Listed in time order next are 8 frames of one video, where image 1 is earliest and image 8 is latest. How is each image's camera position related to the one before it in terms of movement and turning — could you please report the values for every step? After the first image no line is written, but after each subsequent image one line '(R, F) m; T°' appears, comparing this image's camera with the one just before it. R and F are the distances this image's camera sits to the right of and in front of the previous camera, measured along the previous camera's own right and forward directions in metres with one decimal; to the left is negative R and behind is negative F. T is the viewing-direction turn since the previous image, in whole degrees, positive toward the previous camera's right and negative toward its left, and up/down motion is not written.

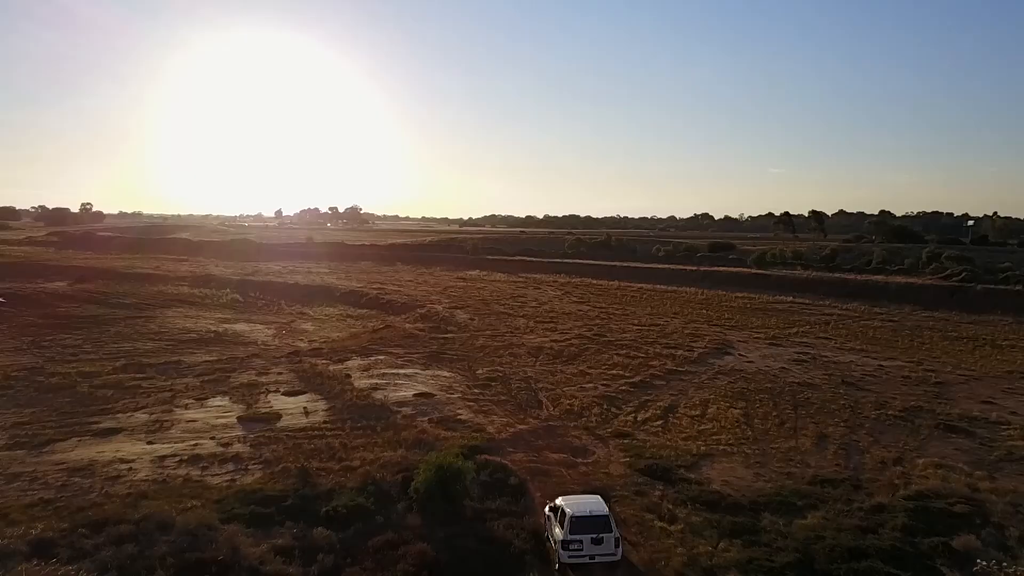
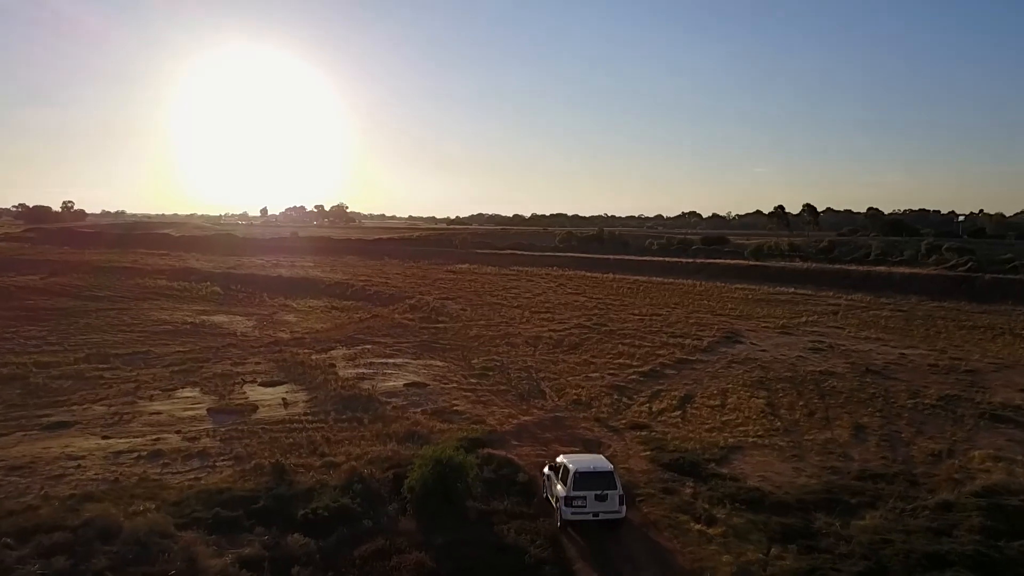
(-0.6, +3.5) m; +1°
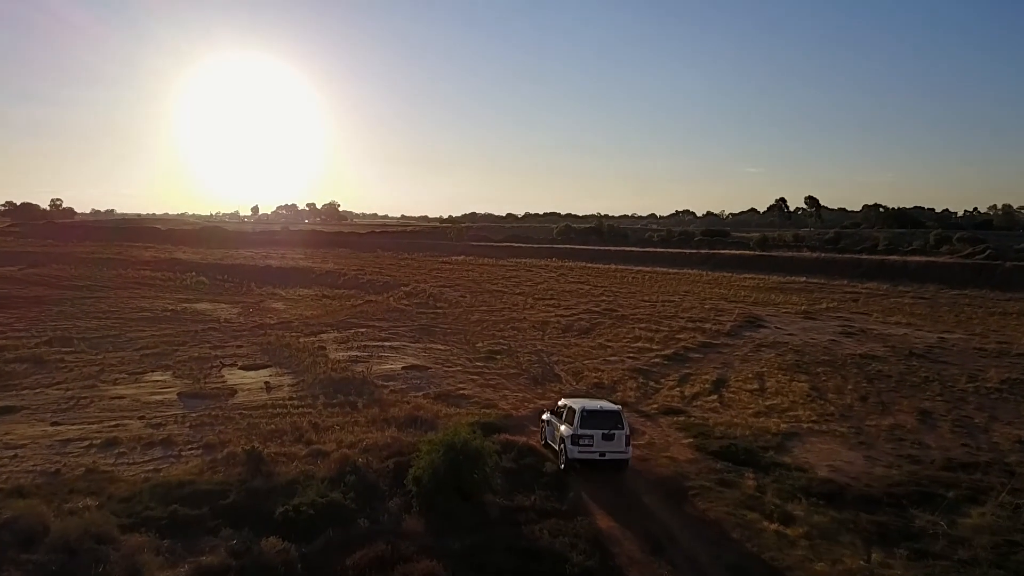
(-0.7, +3.8) m; +1°
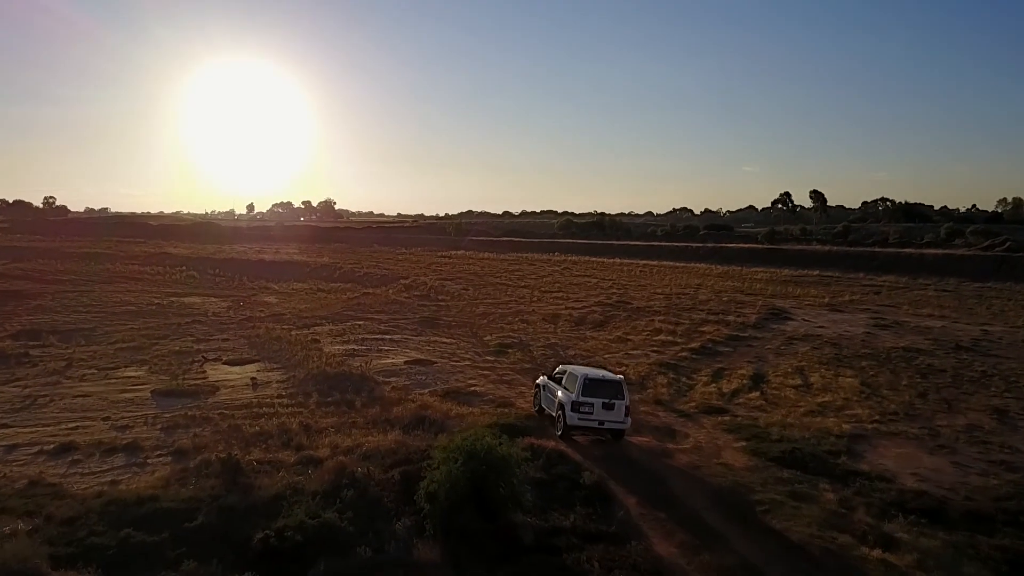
(-0.6, +3.1) m; 0°
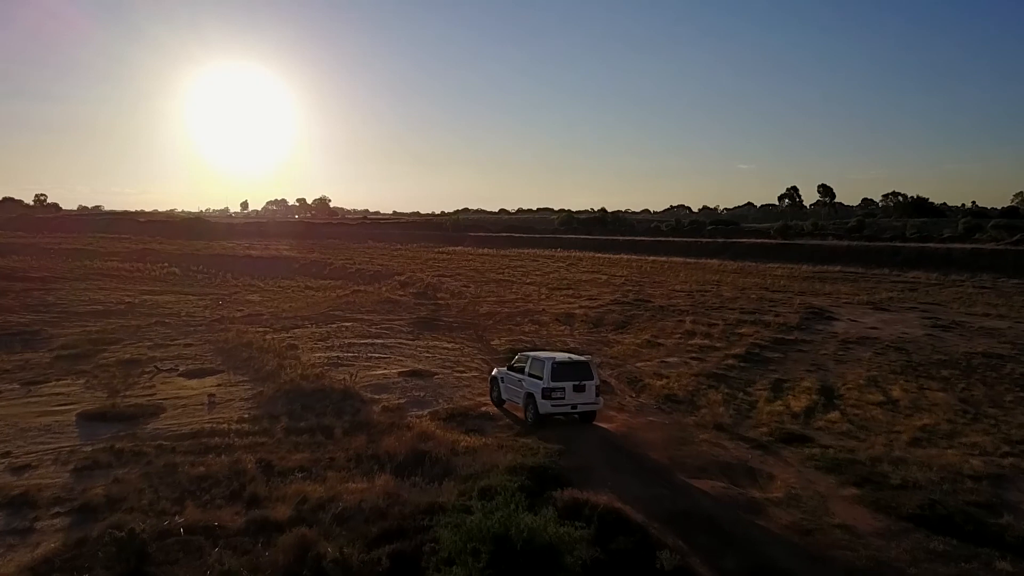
(-0.6, +4.9) m; 0°
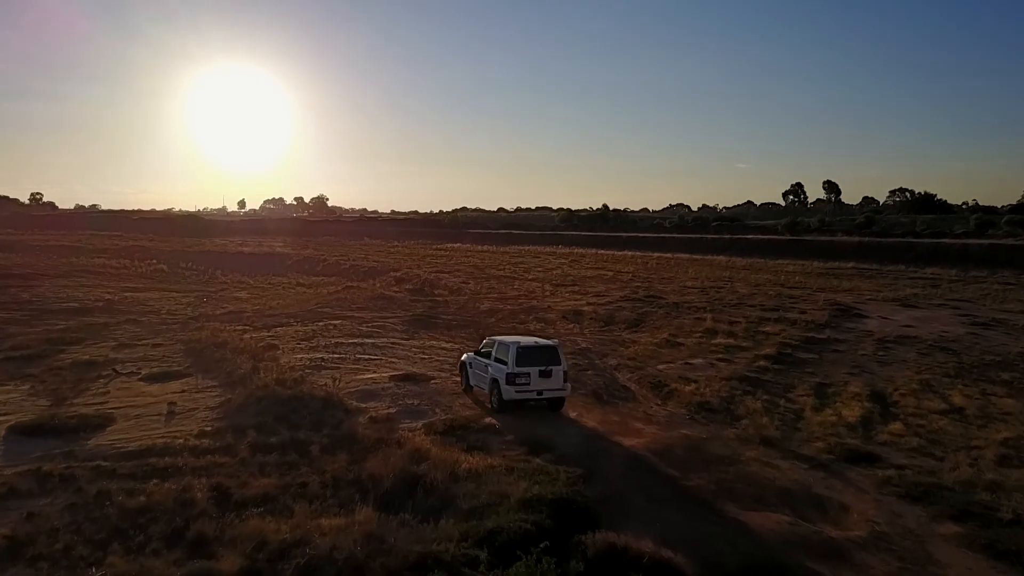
(-0.2, +2.9) m; 0°
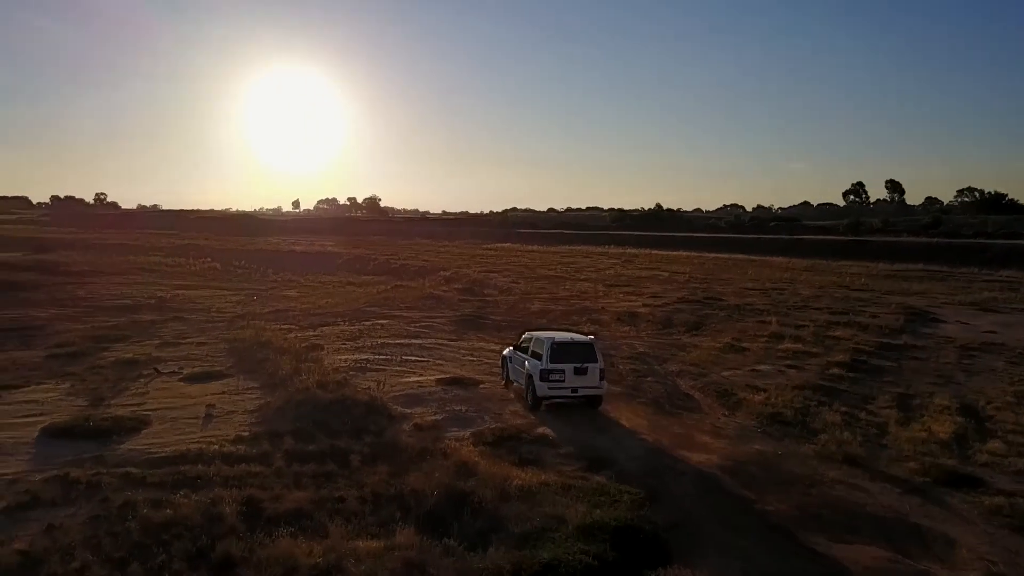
(-0.1, +1.2) m; -4°
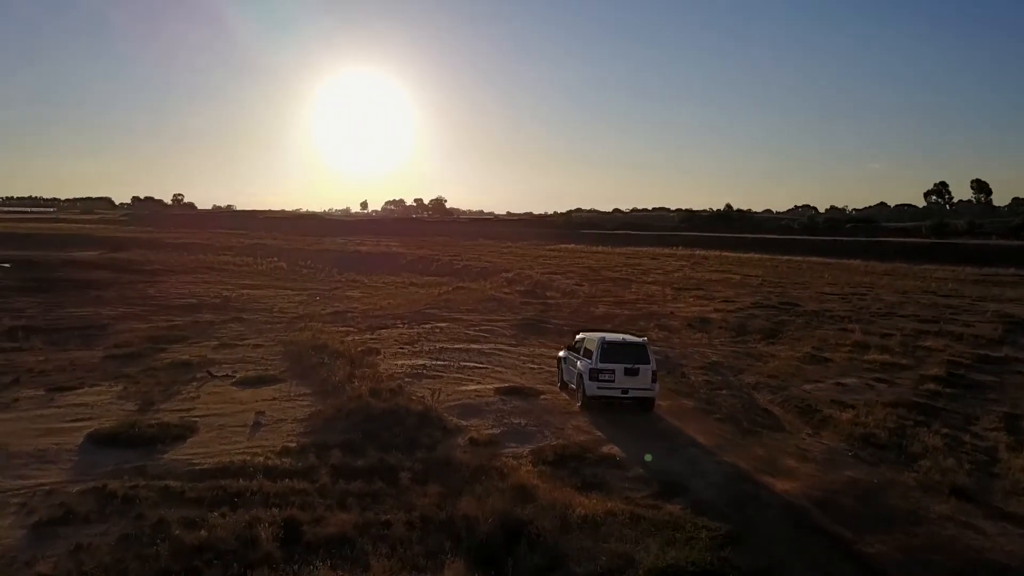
(0.0, +1.2) m; -5°
